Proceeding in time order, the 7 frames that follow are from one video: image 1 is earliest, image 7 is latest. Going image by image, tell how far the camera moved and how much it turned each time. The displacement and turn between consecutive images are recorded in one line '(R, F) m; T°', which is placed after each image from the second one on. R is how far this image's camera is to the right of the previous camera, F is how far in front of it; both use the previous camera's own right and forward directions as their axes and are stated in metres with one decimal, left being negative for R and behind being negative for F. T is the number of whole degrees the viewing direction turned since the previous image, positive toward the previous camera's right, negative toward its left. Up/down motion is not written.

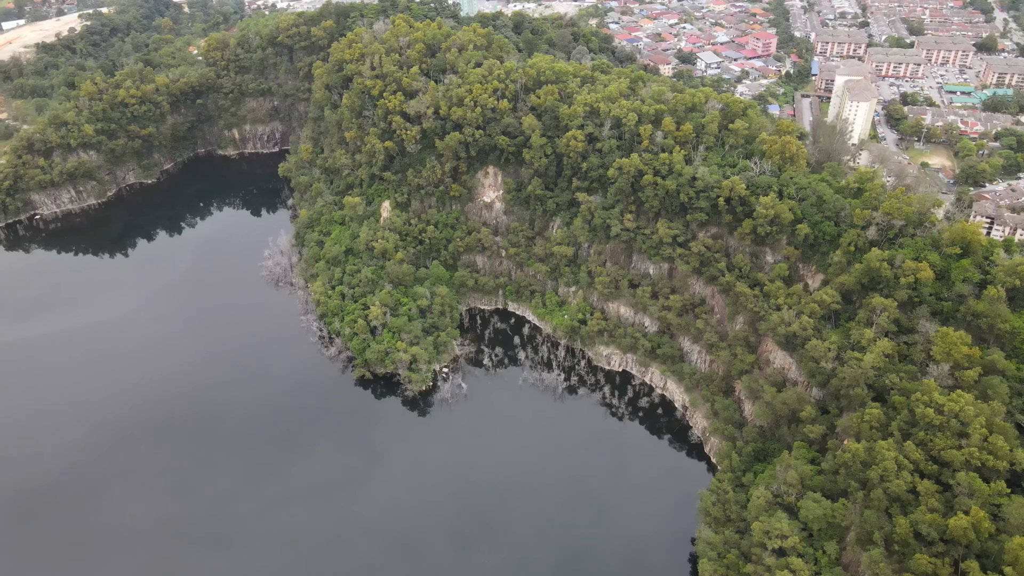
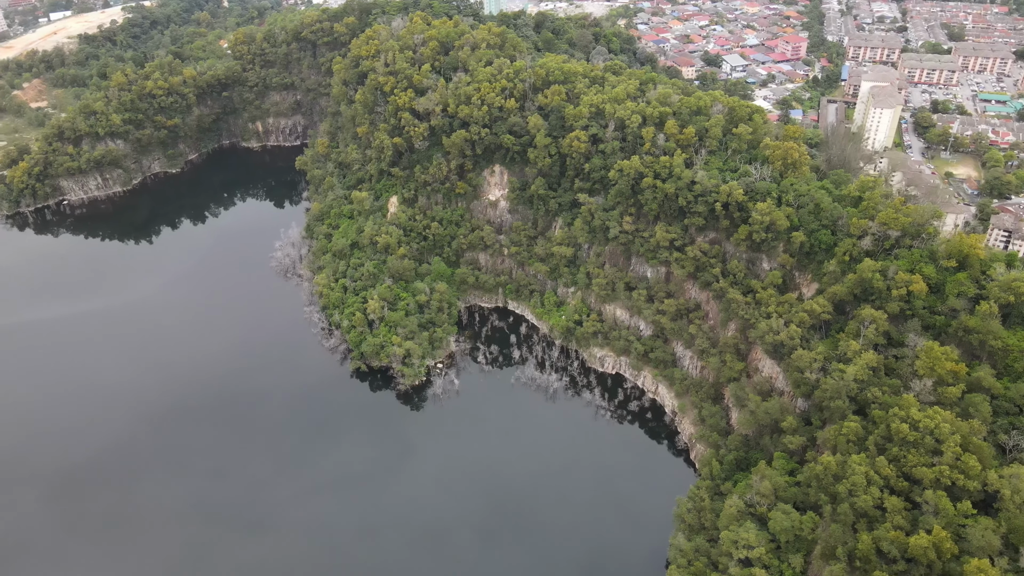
(+2.7, -0.1) m; -3°
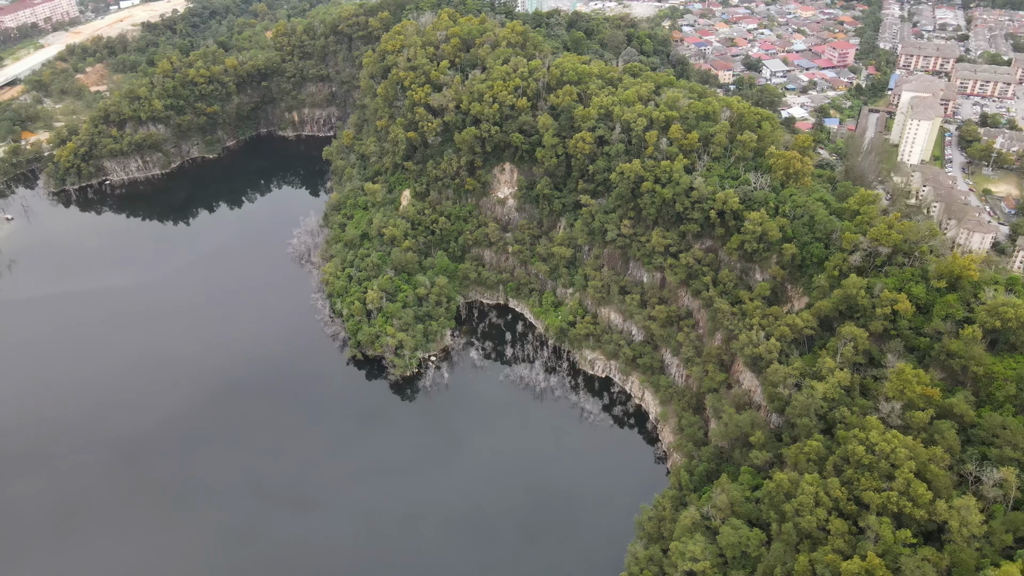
(+4.1, -0.1) m; -4°
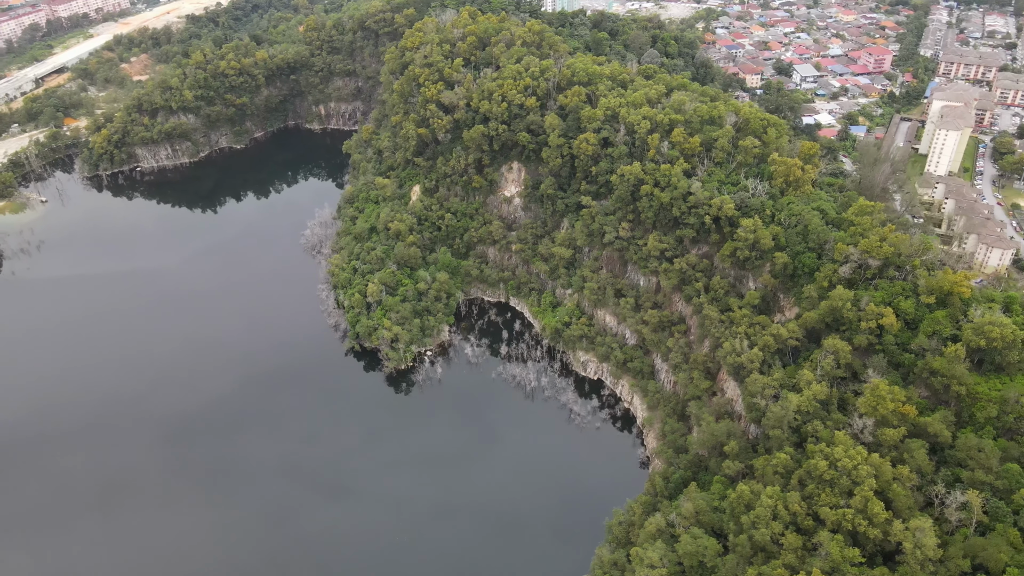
(+3.0, -0.1) m; -3°
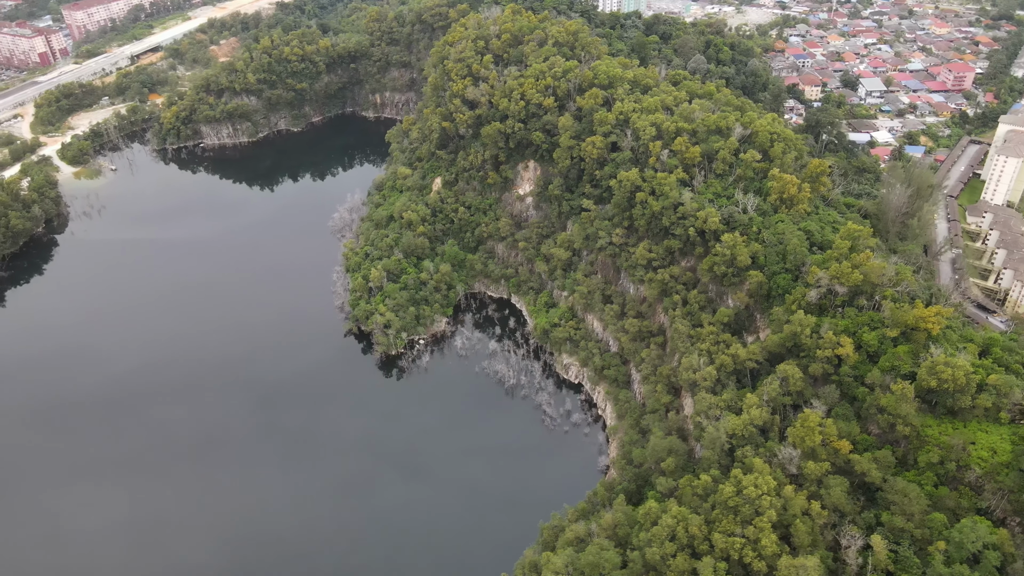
(+6.6, -0.1) m; -6°
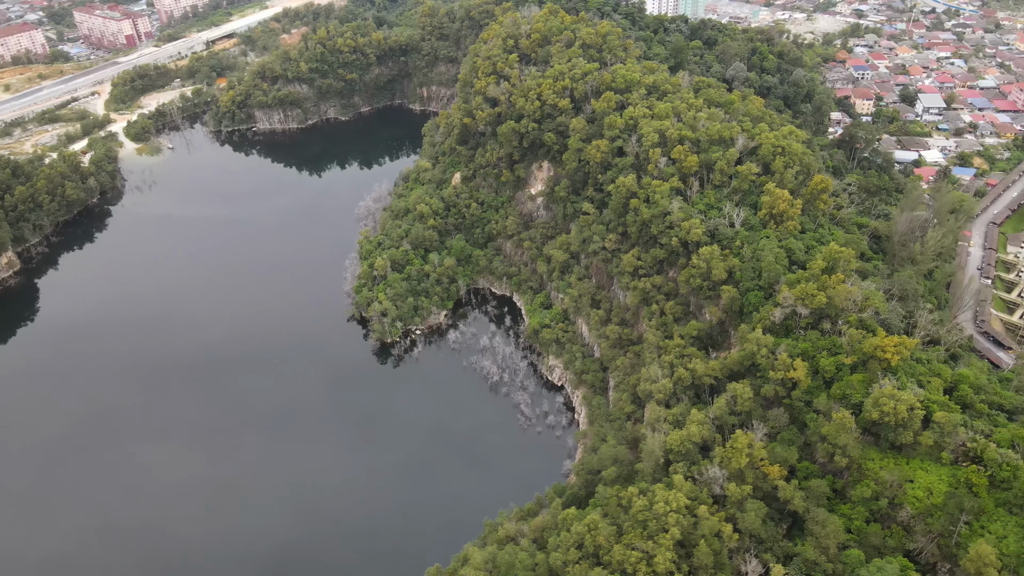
(+5.7, -0.2) m; -5°
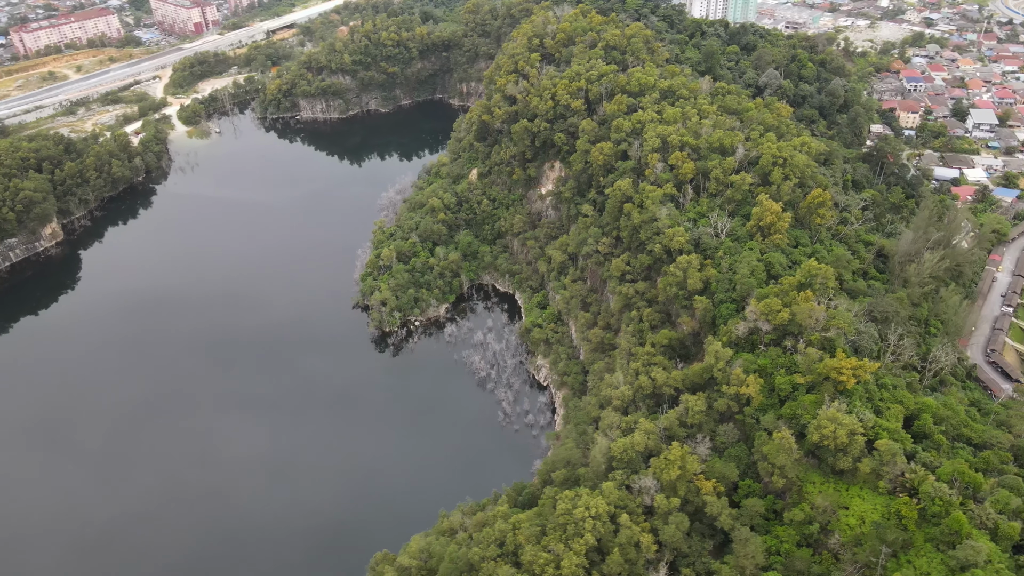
(+4.8, -0.2) m; -5°
